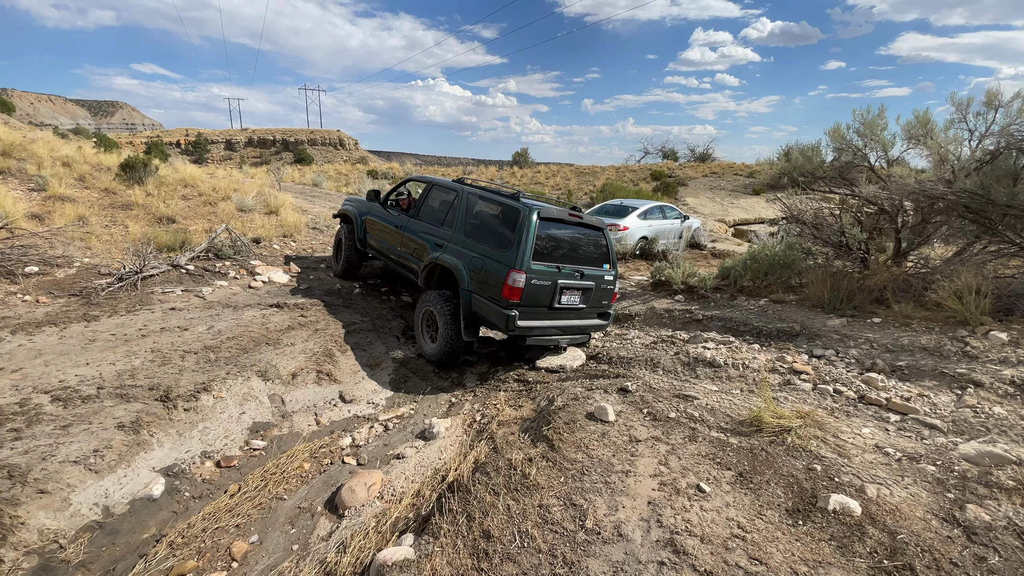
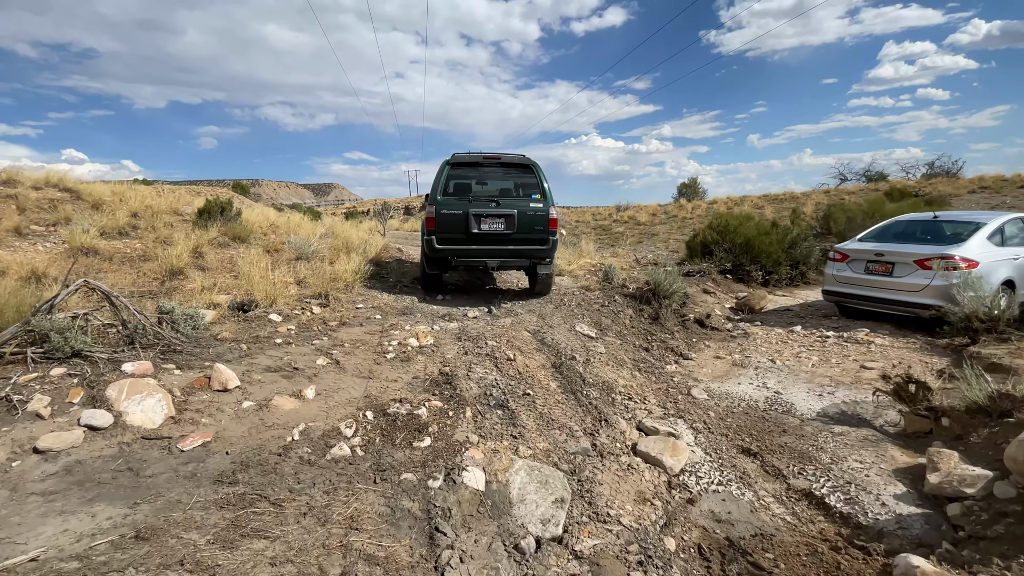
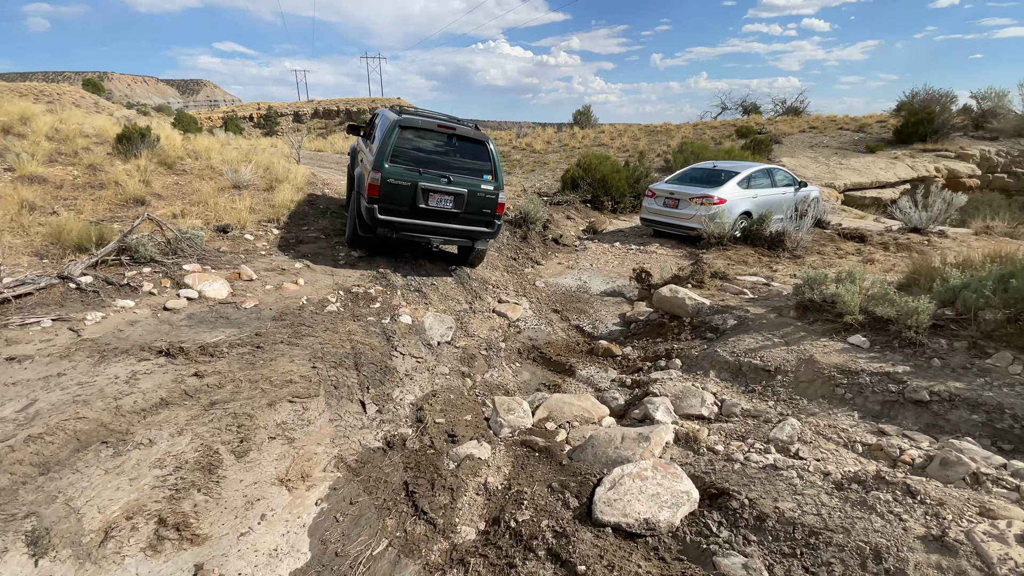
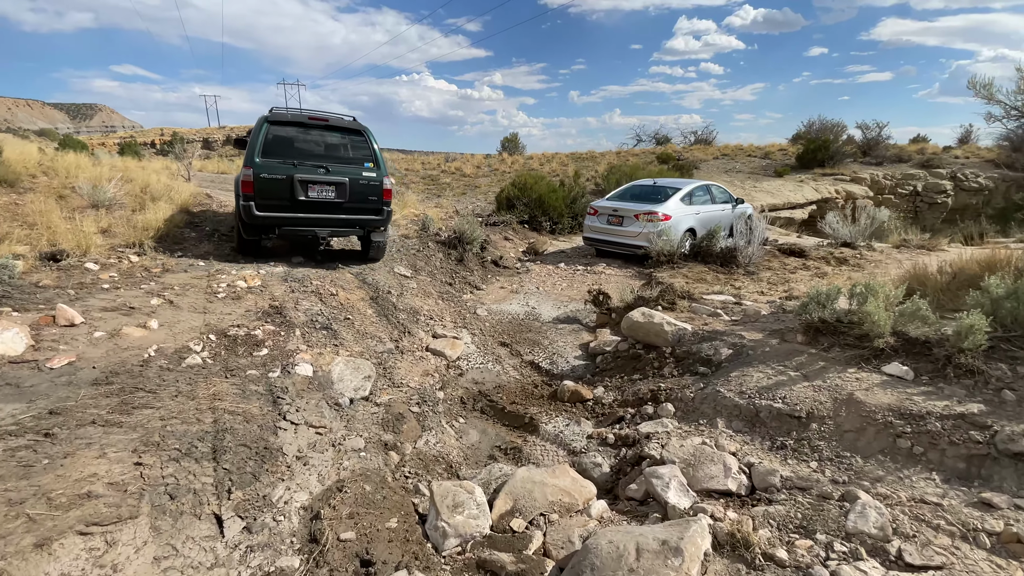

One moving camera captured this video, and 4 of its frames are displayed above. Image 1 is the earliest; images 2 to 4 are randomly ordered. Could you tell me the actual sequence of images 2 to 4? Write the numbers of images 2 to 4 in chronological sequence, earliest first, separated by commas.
3, 4, 2
